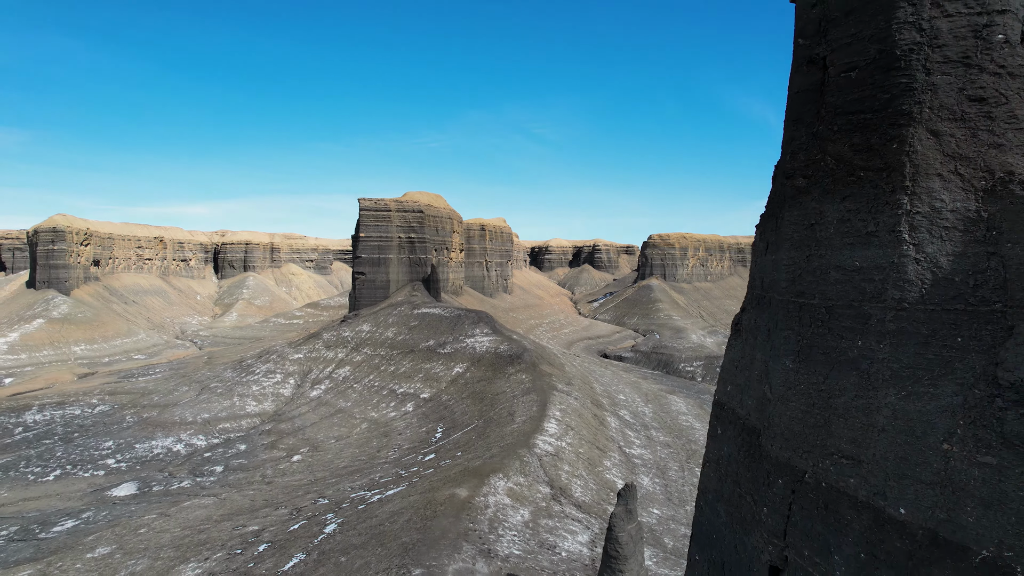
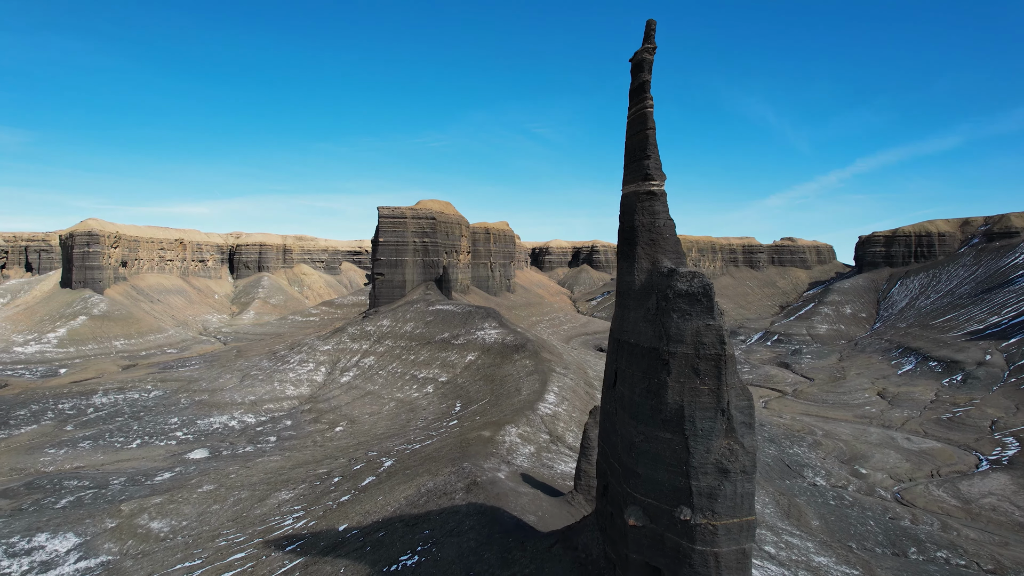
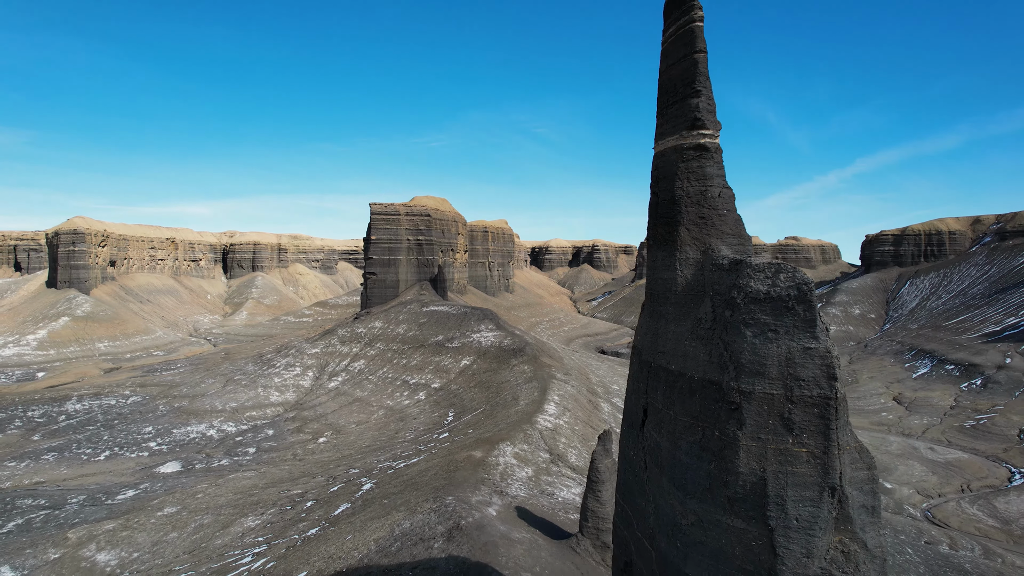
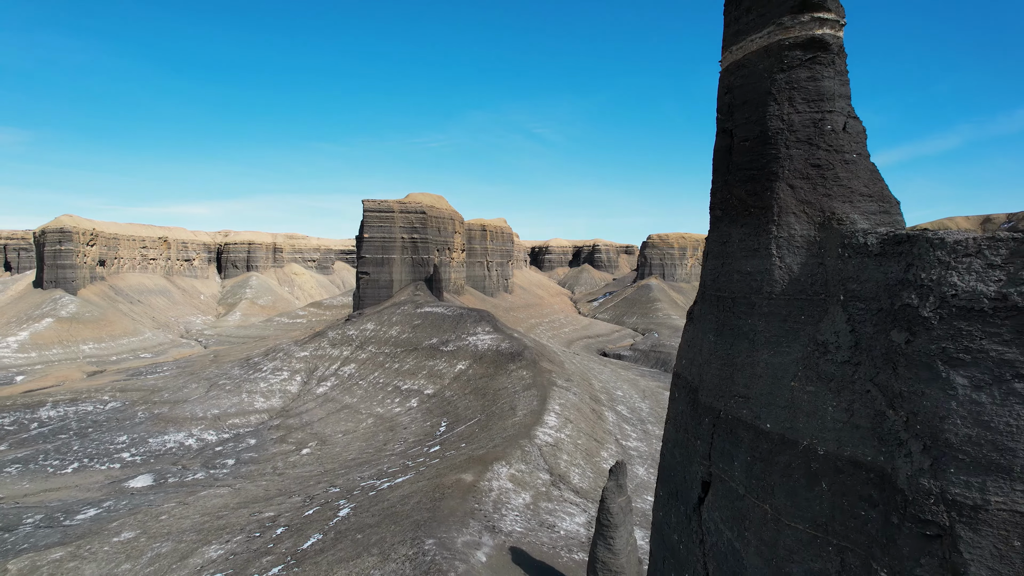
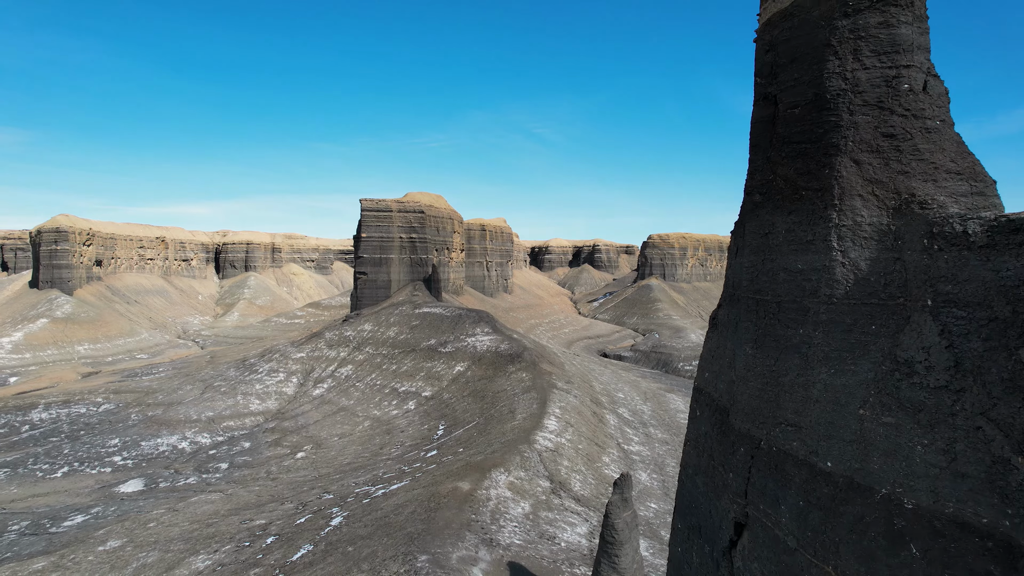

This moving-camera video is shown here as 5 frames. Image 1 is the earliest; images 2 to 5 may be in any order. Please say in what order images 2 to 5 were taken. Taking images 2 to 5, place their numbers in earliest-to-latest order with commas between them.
5, 4, 3, 2
